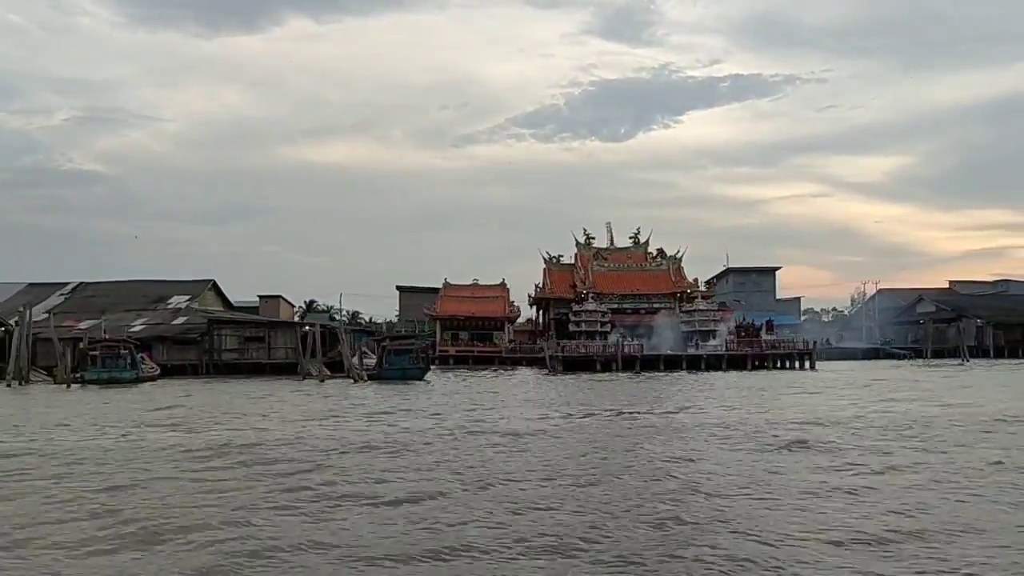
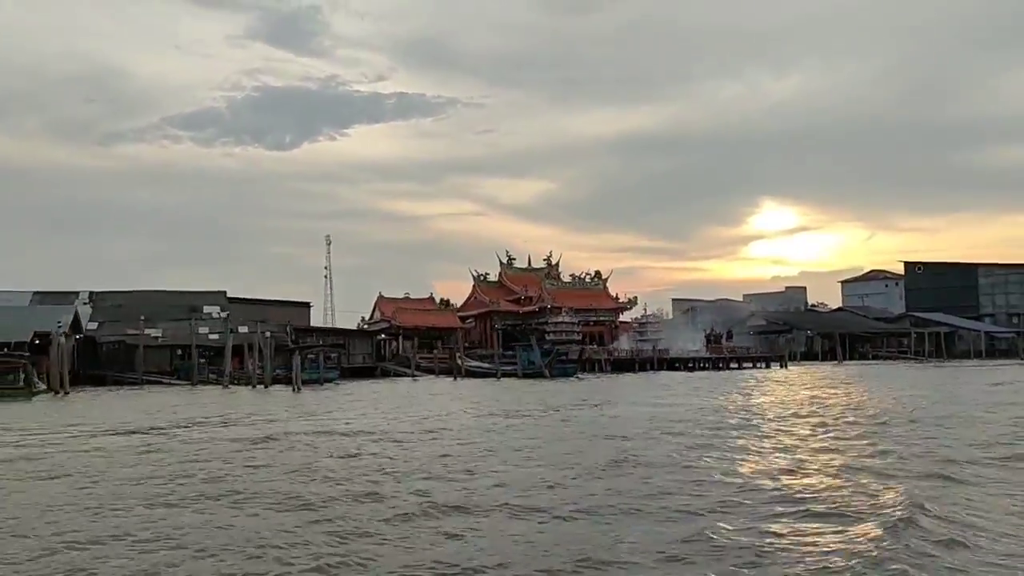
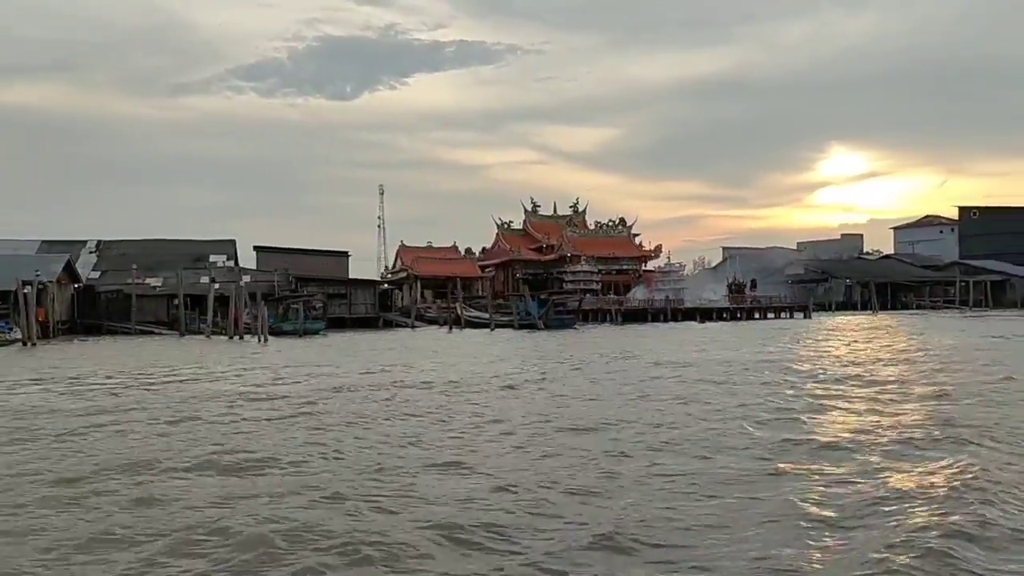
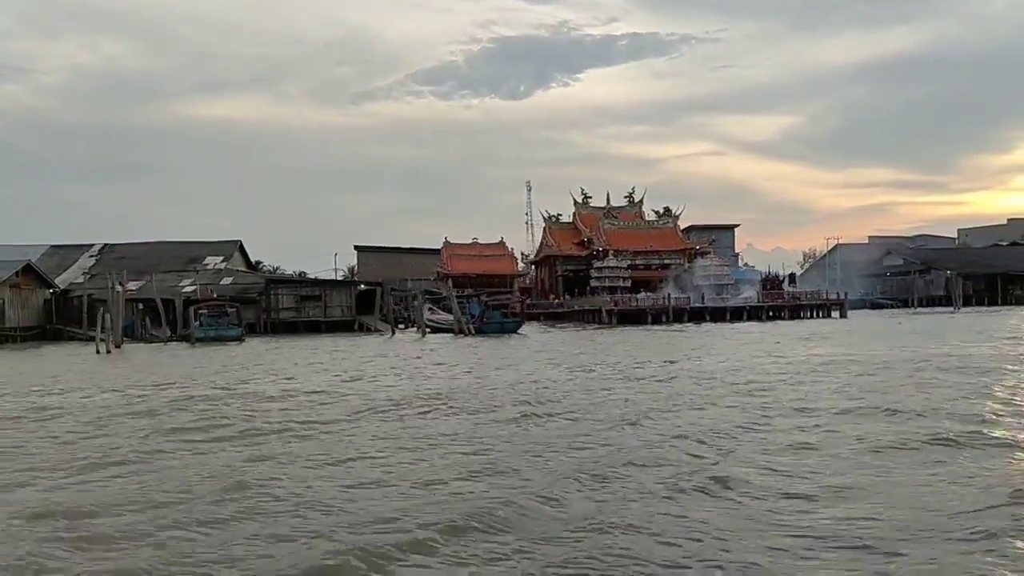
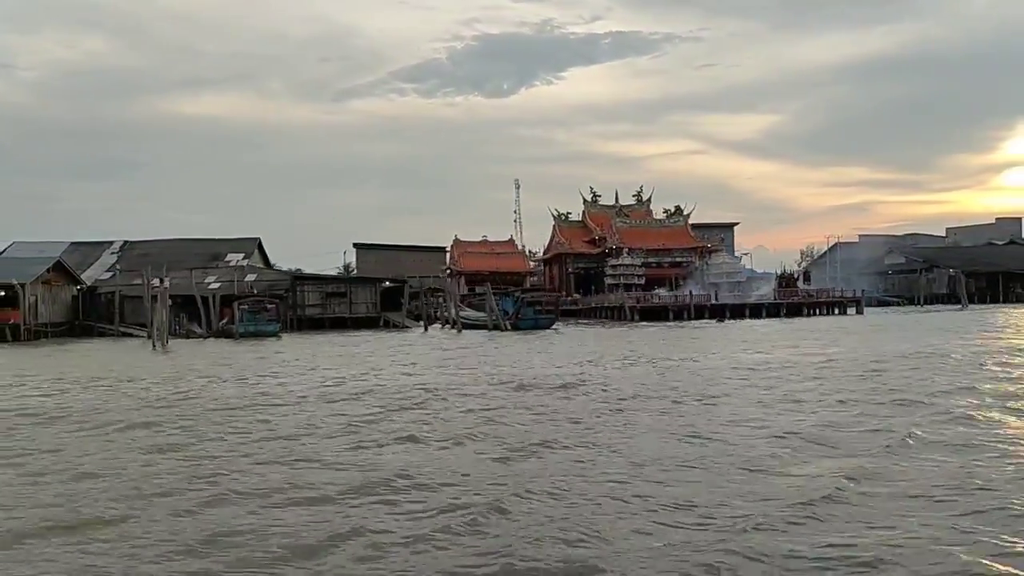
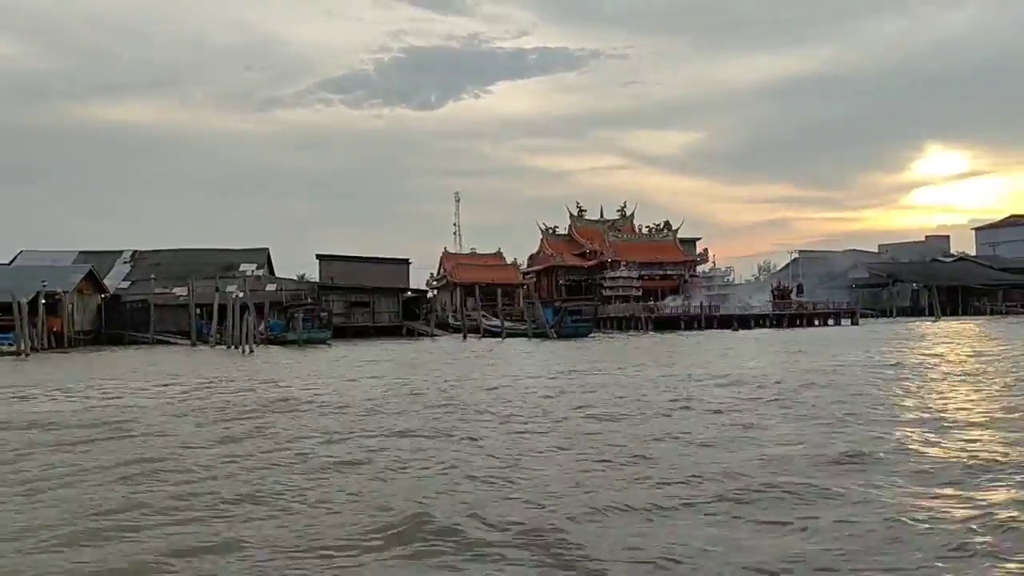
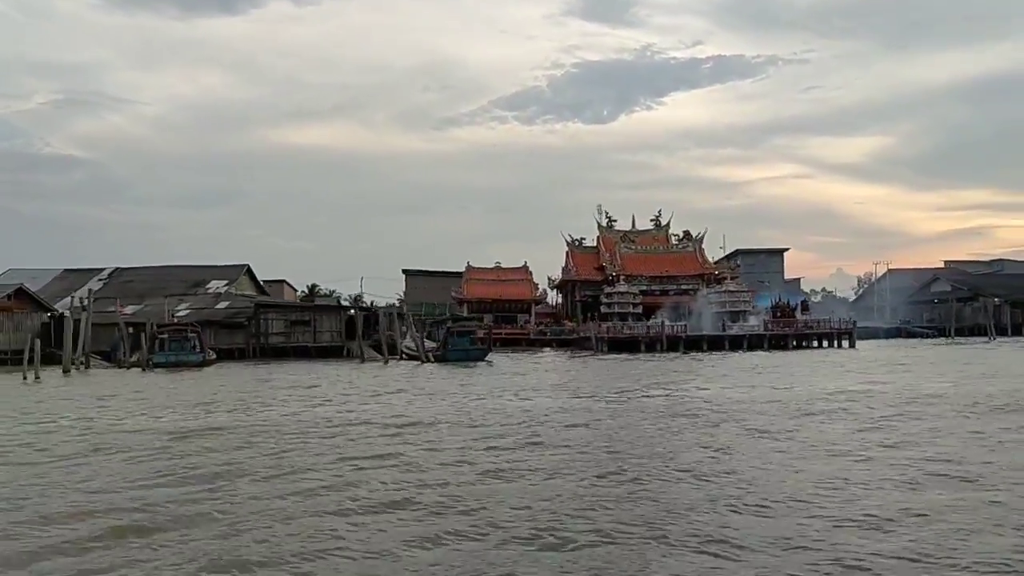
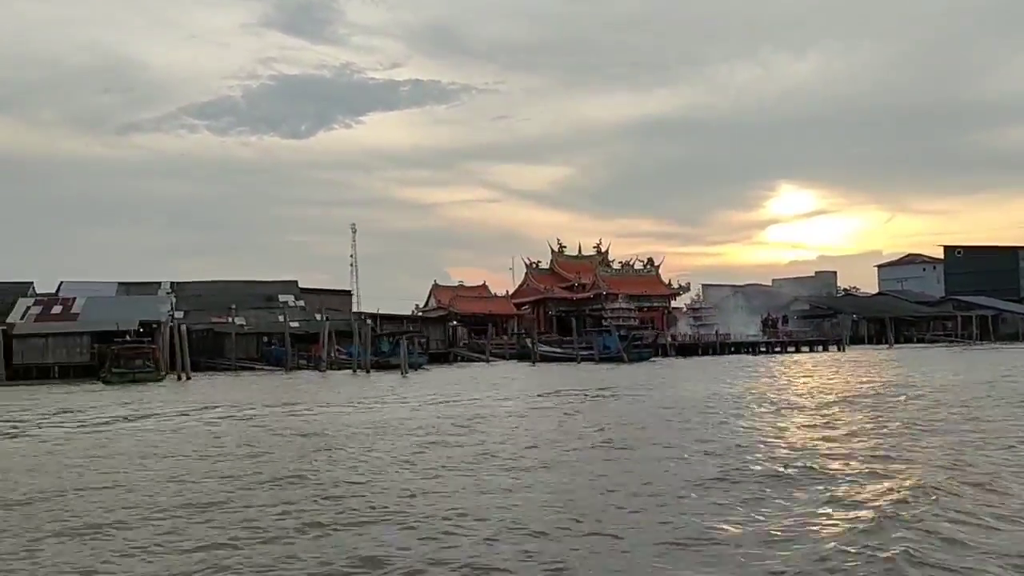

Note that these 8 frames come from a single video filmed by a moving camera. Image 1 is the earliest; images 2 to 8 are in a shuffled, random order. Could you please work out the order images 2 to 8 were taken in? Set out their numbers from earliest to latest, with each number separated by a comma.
7, 4, 5, 6, 3, 2, 8
